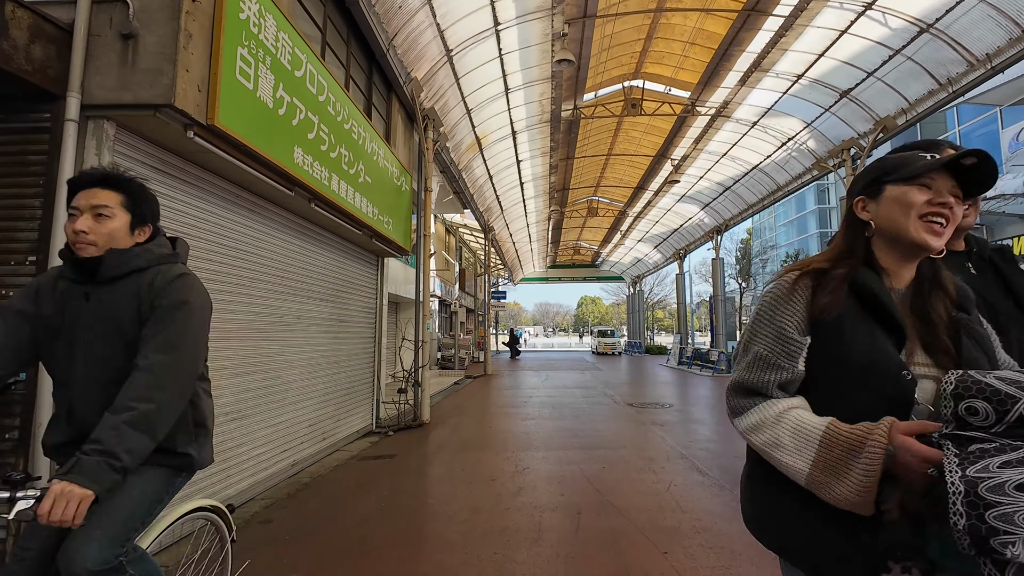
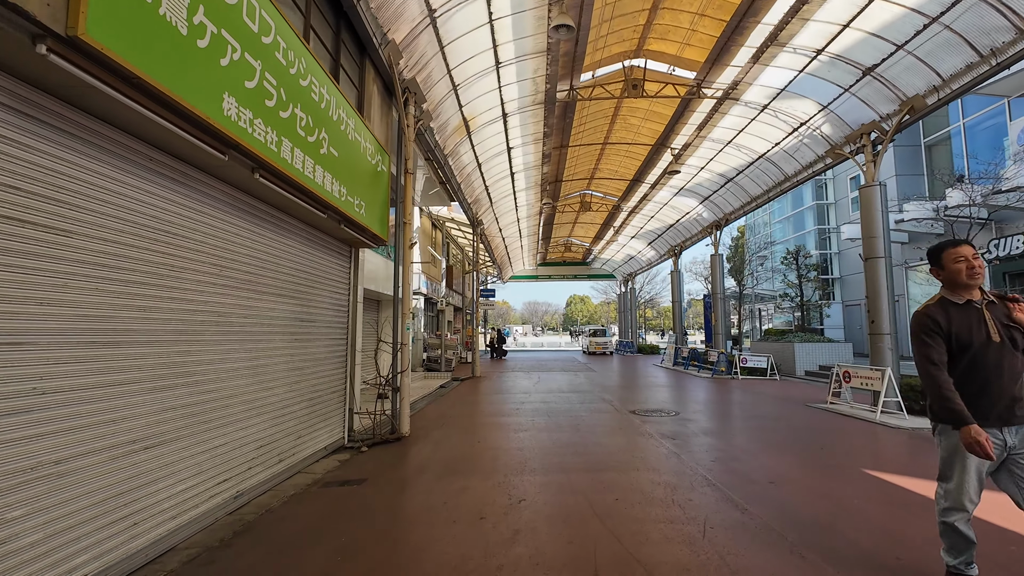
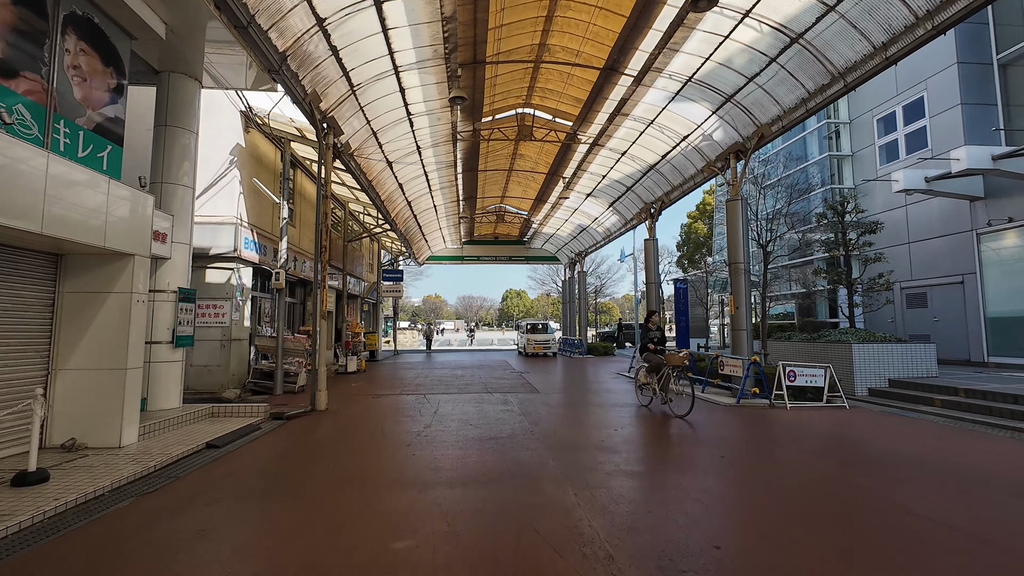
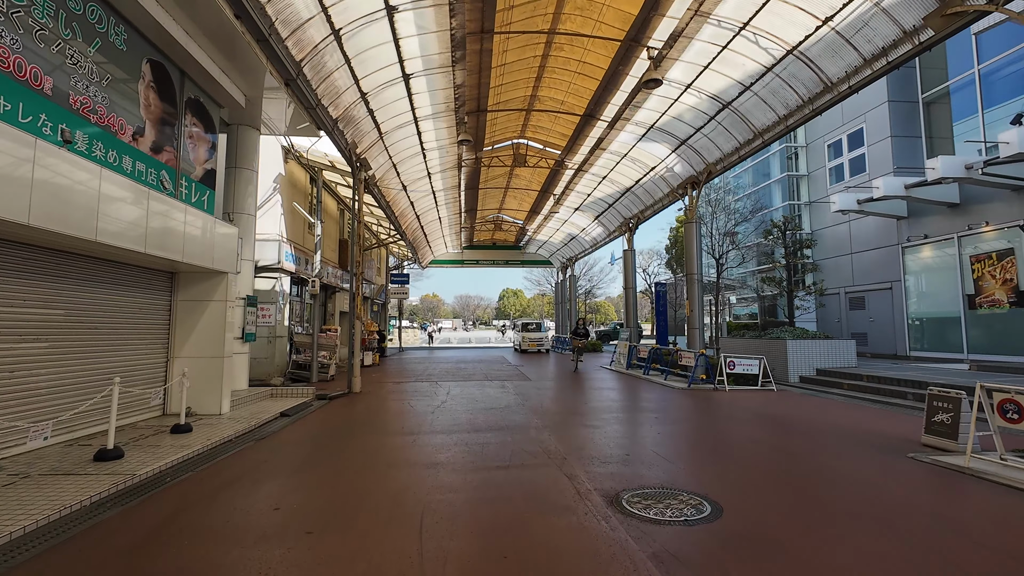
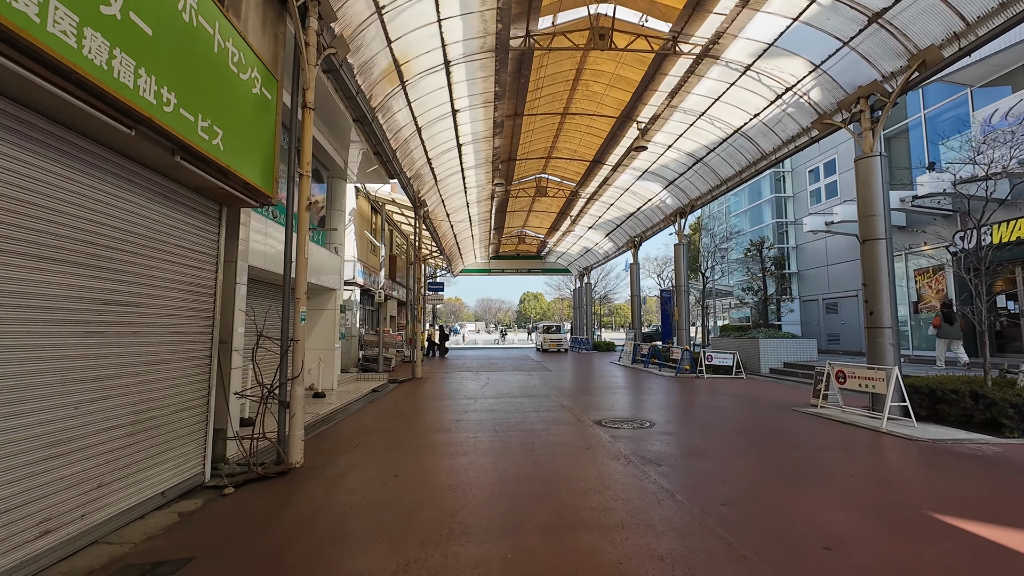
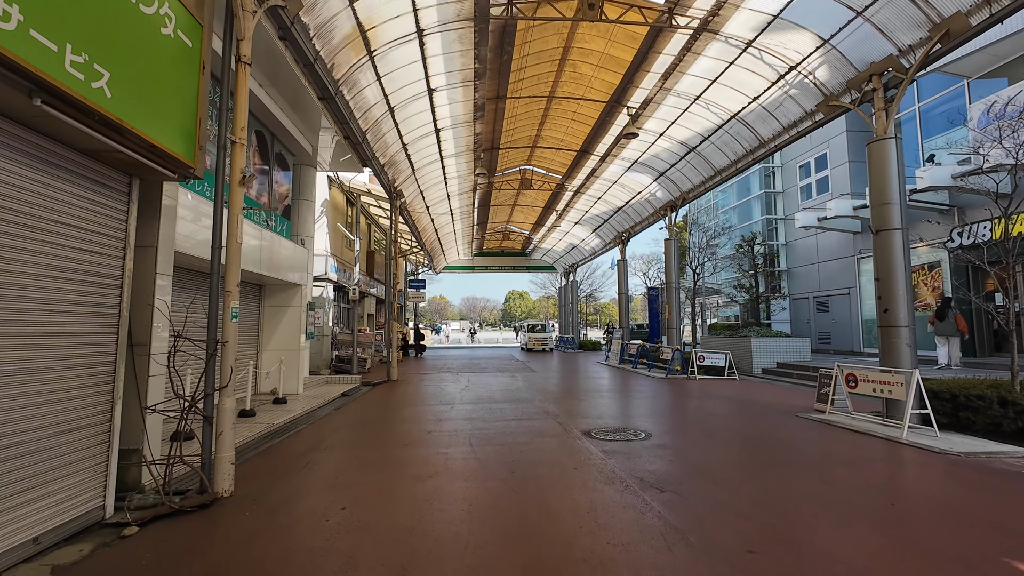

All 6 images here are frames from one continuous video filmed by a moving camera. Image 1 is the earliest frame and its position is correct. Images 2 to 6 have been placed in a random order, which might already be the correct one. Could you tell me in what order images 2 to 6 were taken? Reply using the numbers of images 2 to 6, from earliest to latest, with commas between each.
2, 5, 6, 4, 3
